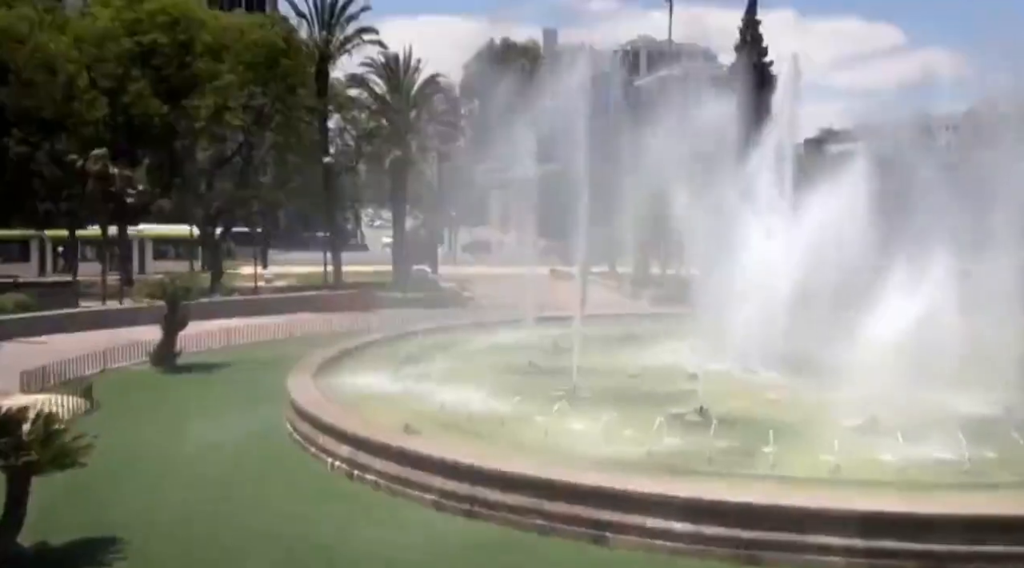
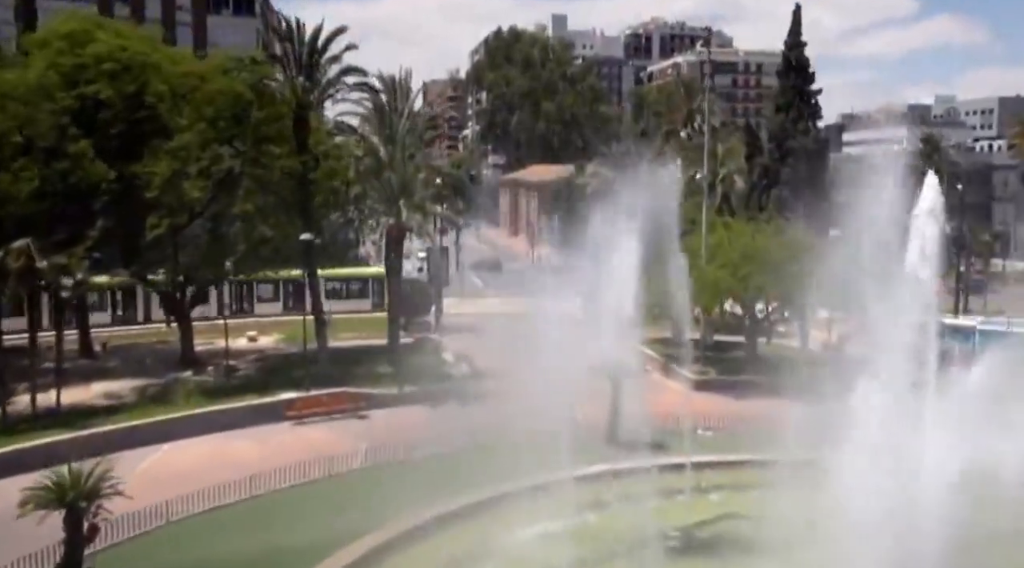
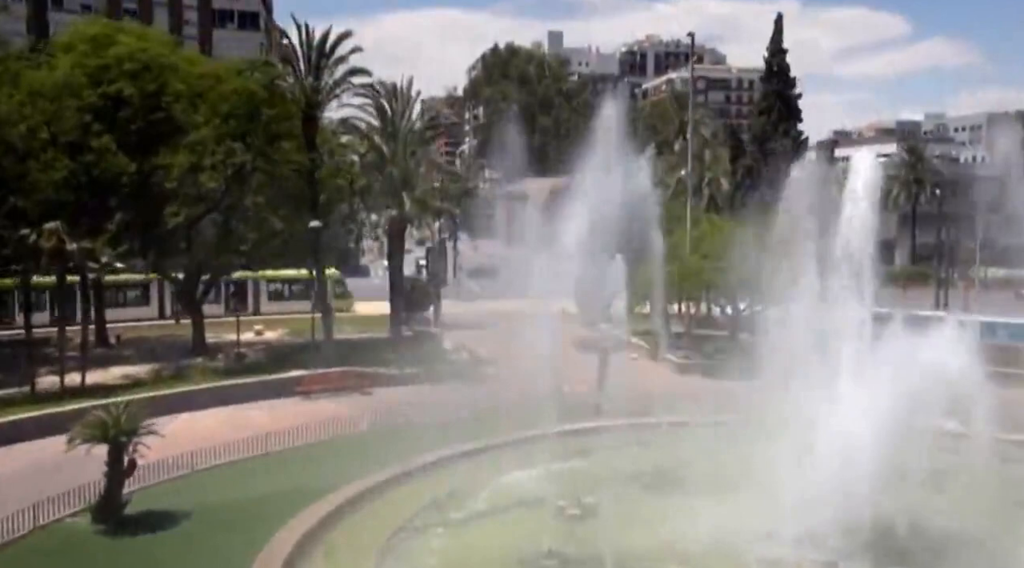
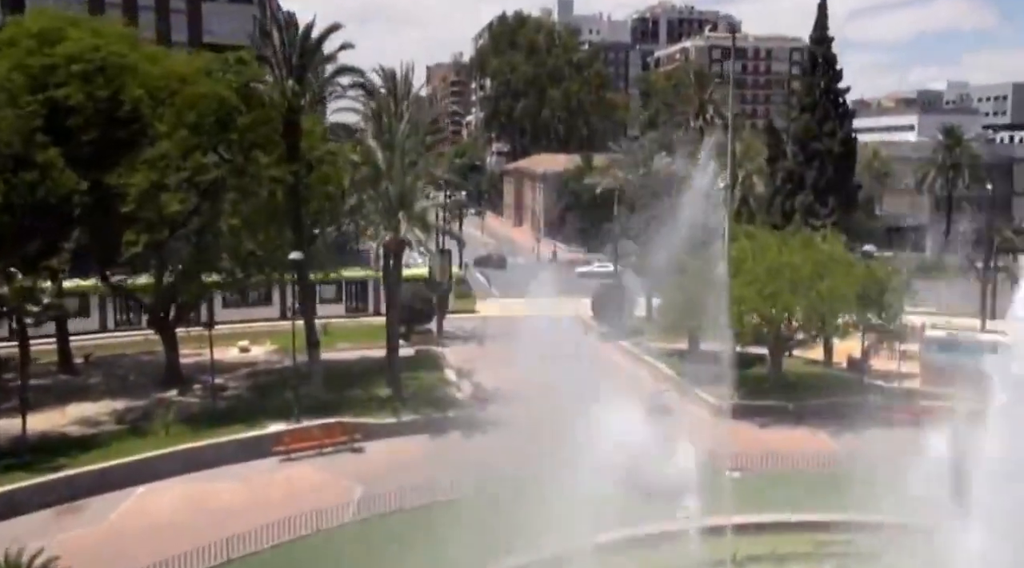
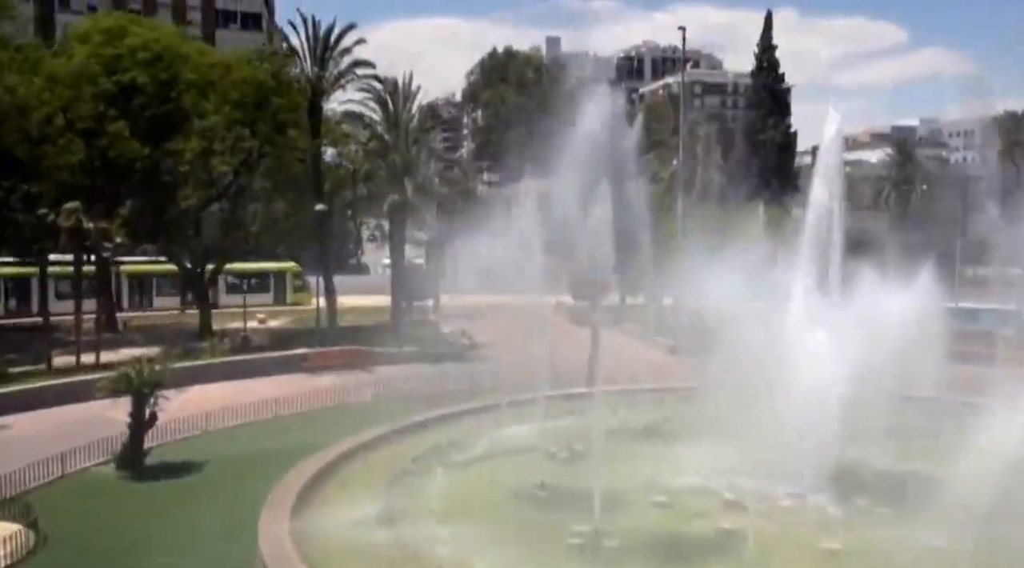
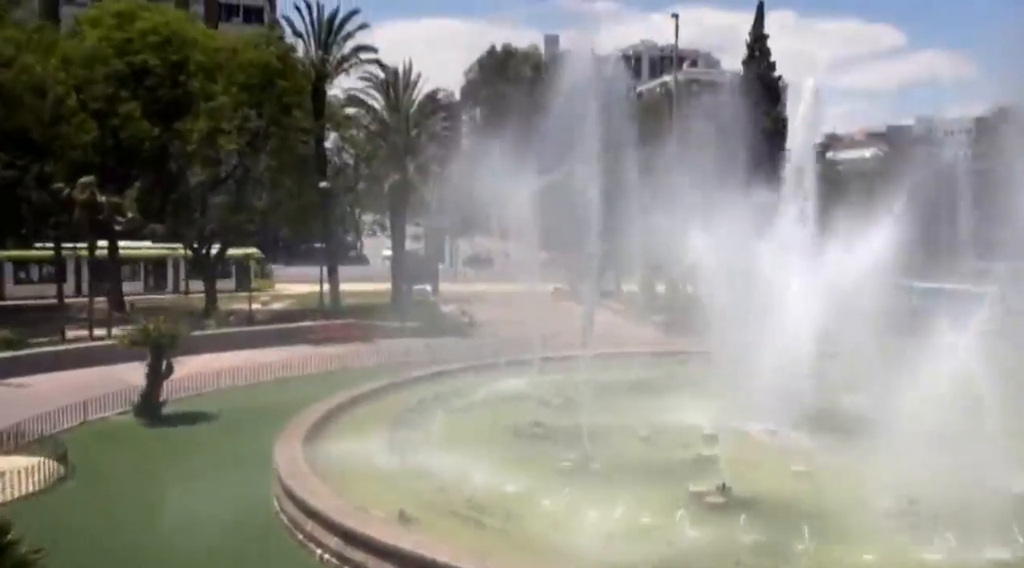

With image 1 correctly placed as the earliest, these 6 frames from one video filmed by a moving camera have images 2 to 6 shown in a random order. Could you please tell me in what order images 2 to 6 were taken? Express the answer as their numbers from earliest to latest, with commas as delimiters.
6, 5, 3, 2, 4
